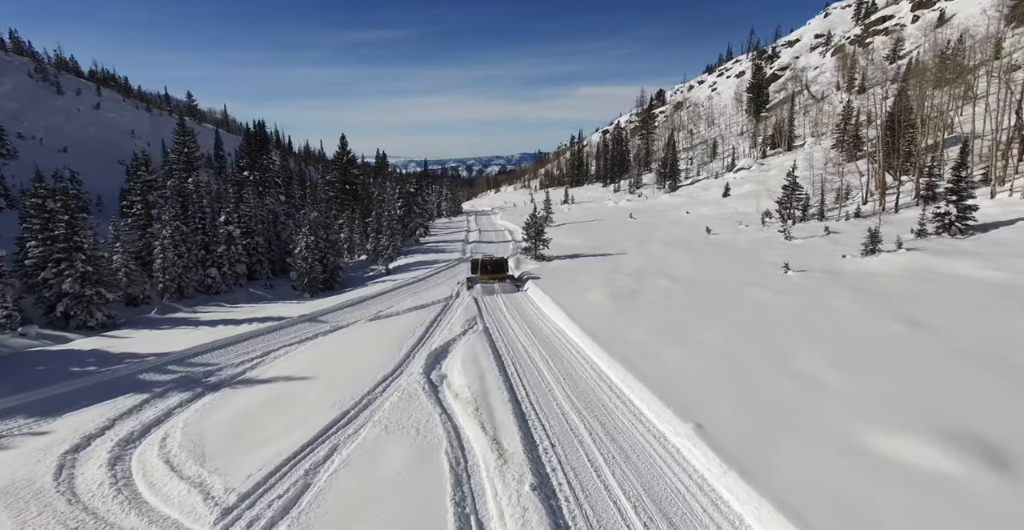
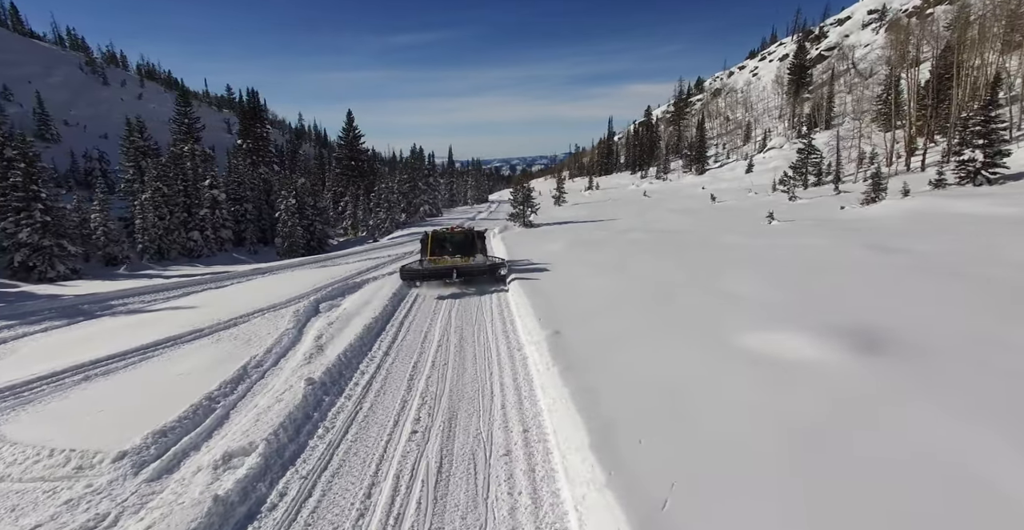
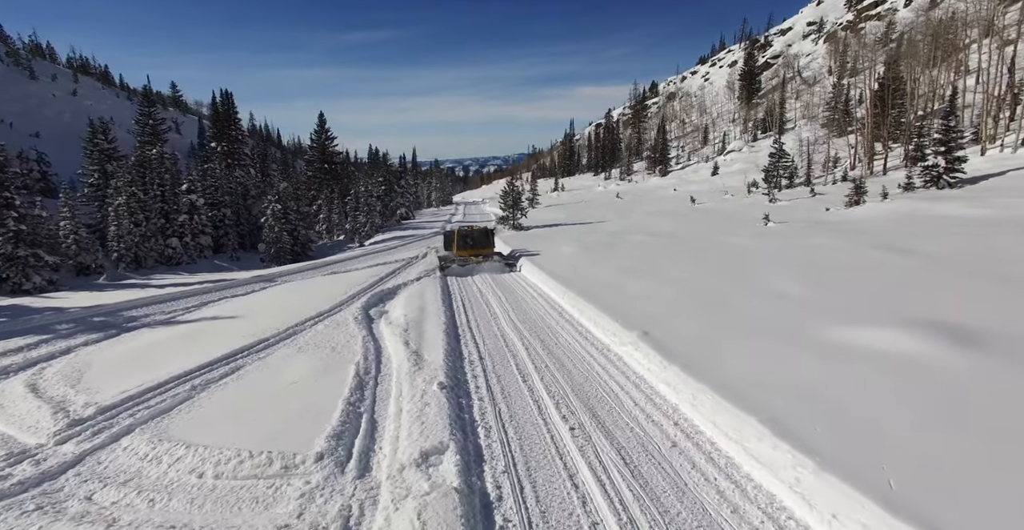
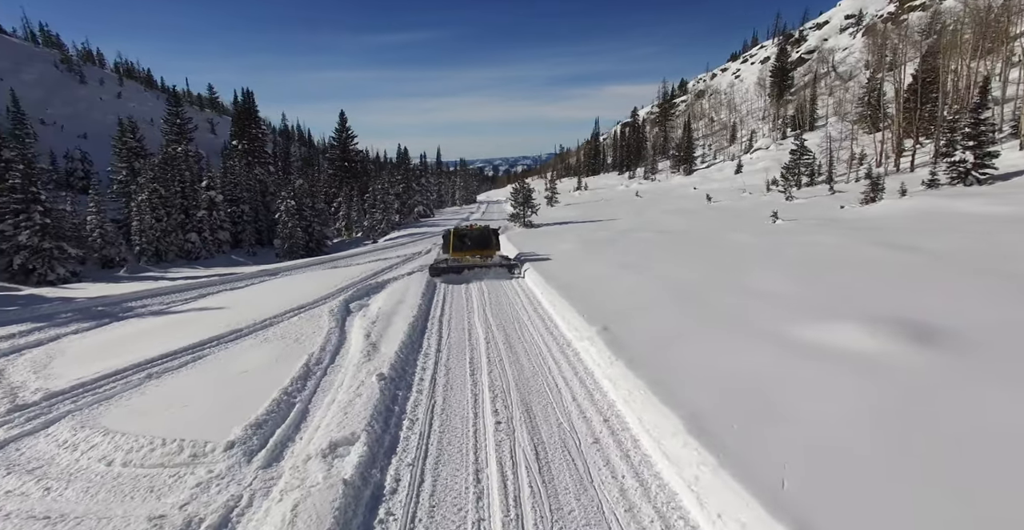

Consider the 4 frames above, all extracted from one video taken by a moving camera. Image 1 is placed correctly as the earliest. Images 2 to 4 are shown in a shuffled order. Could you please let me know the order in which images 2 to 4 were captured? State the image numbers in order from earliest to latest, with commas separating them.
3, 4, 2
